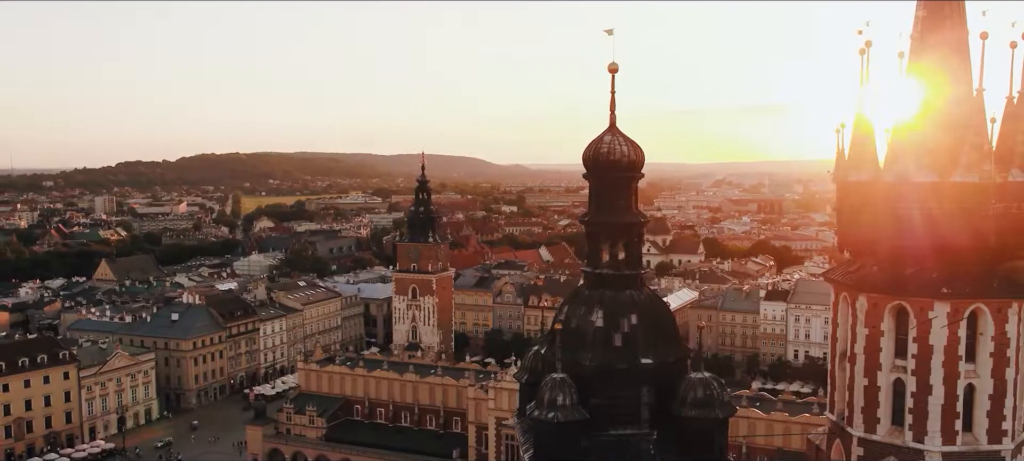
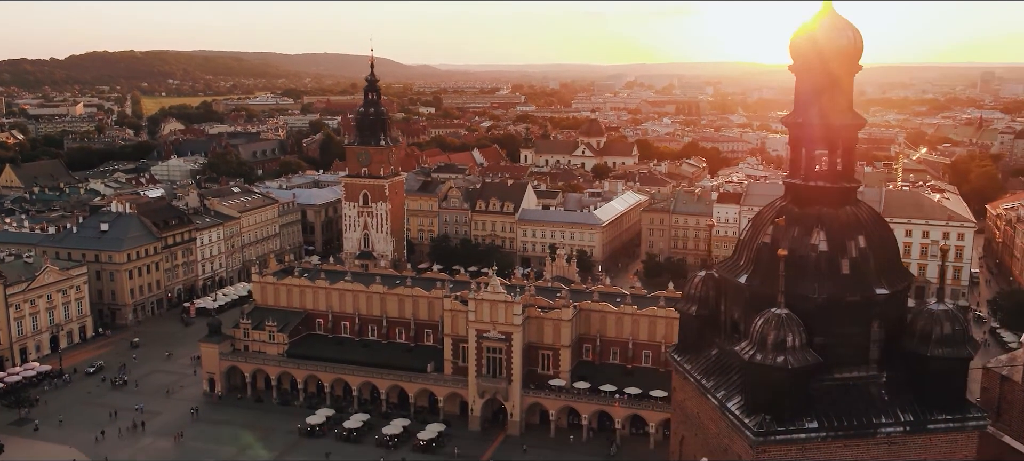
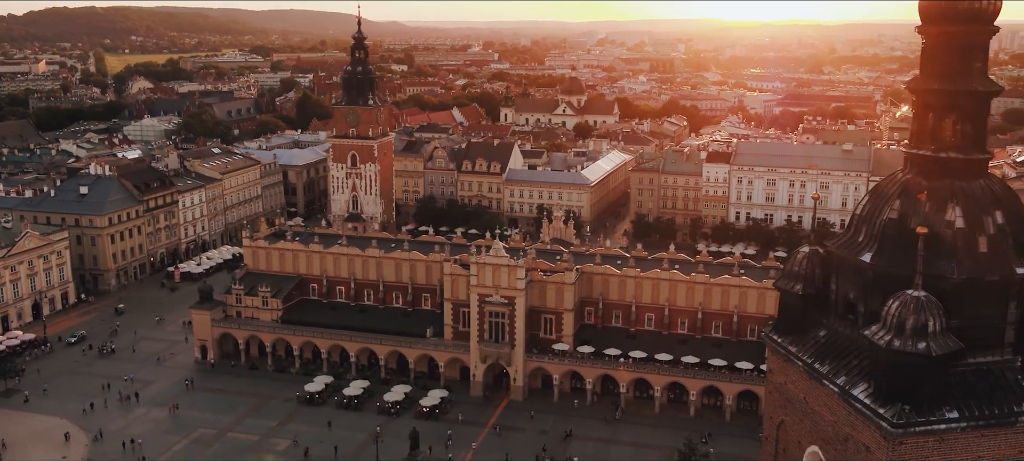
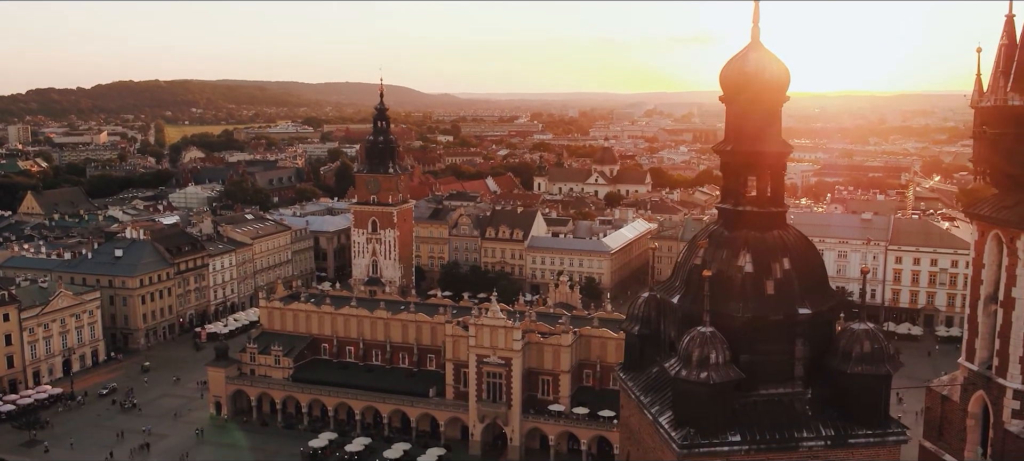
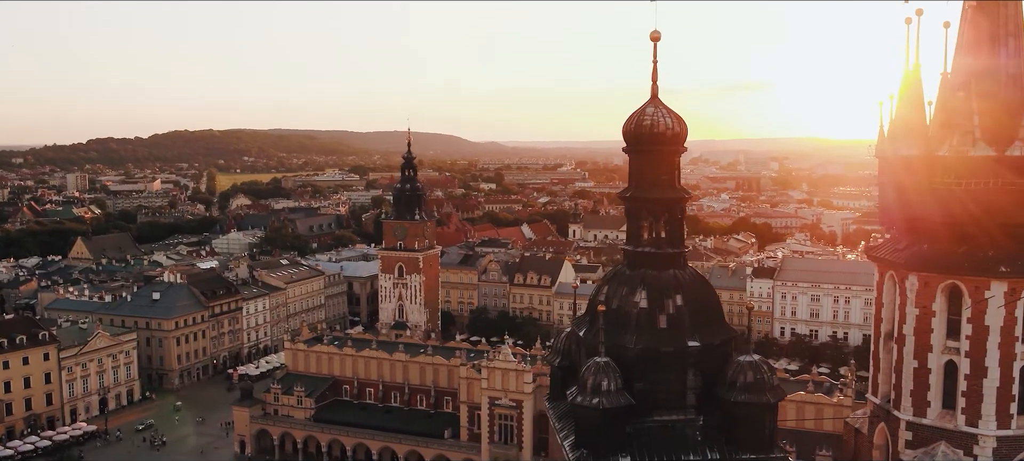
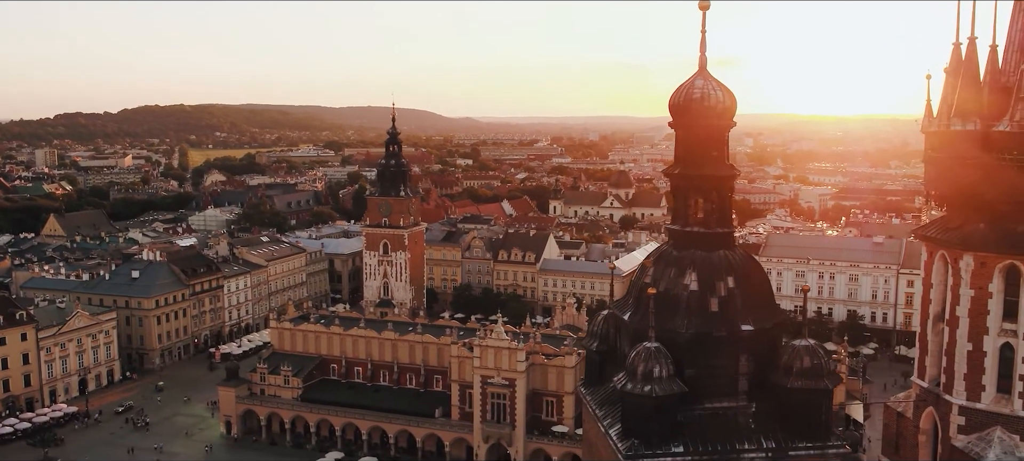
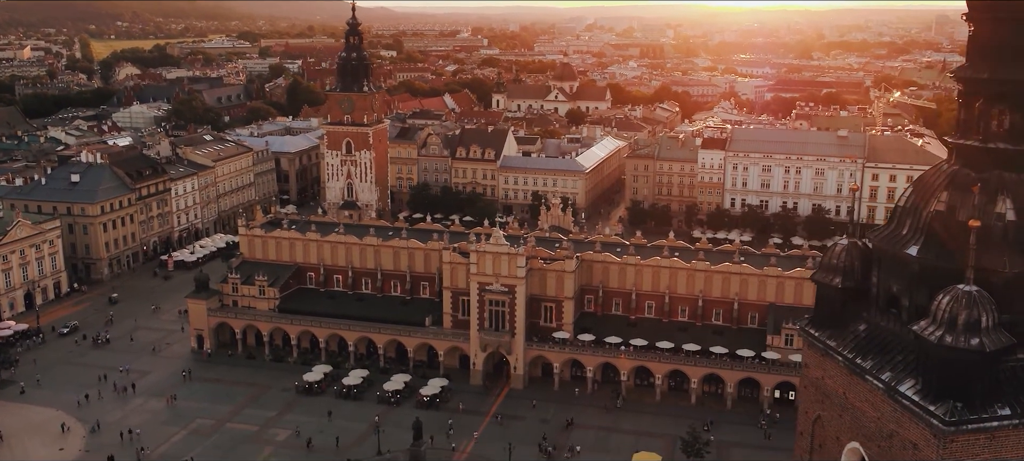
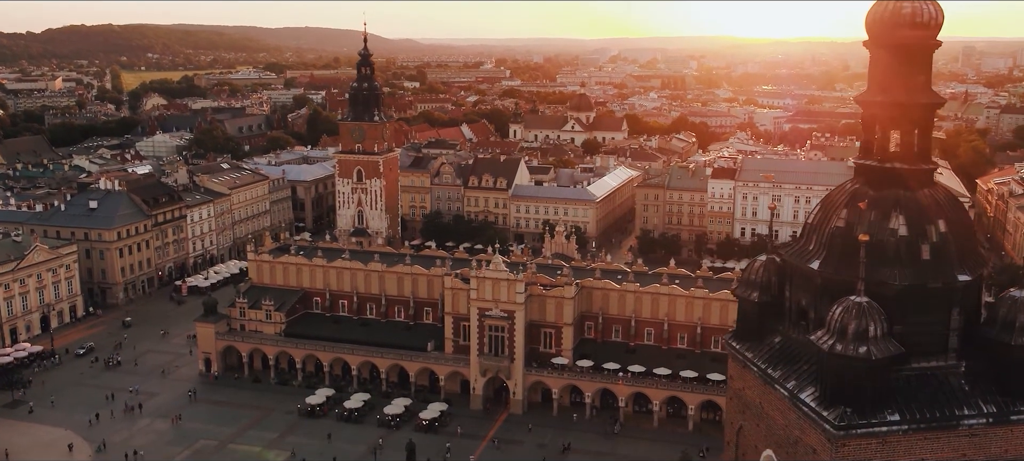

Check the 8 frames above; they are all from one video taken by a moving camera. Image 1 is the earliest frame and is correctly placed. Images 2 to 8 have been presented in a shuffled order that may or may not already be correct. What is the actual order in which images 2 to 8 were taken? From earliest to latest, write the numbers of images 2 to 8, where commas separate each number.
5, 6, 4, 2, 8, 3, 7
